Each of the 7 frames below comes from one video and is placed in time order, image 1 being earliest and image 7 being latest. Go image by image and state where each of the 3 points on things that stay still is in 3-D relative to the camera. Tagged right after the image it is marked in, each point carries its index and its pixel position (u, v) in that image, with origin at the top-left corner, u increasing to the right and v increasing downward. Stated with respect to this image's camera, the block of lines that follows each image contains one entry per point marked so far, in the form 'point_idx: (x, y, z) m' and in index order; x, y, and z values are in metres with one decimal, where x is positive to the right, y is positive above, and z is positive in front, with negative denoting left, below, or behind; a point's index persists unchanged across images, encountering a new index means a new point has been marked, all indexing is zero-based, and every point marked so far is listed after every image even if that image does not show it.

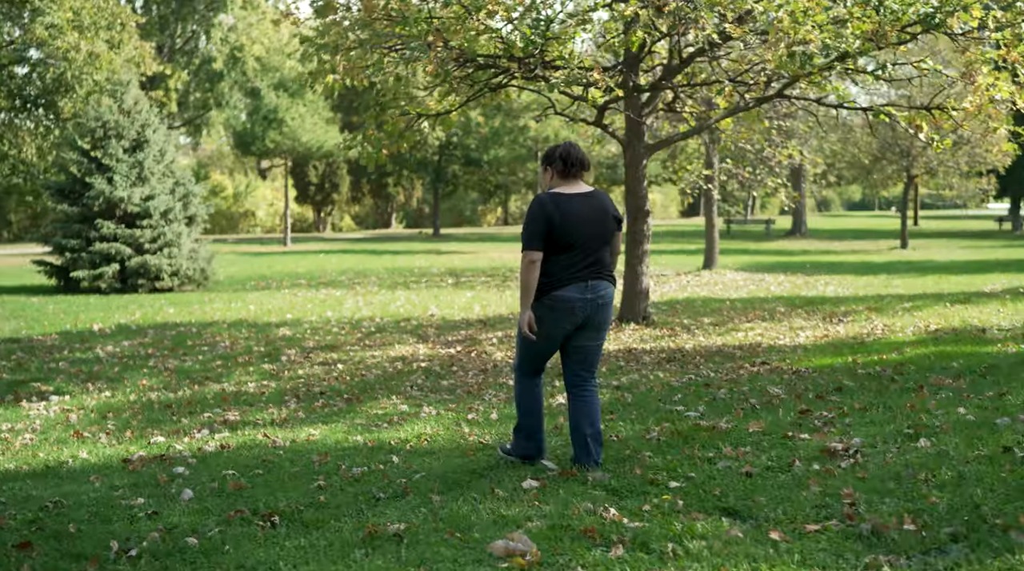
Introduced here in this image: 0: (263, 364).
0: (-3.5, -1.1, +15.2) m
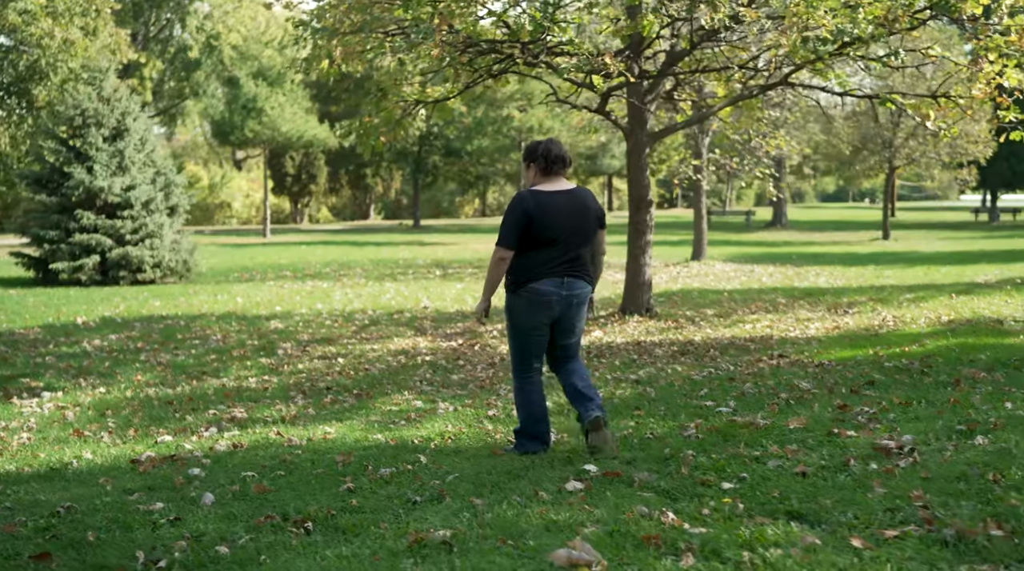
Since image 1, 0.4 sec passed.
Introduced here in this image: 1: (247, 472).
0: (-3.4, -1.0, +14.8) m
1: (-1.8, -1.3, +7.5) m
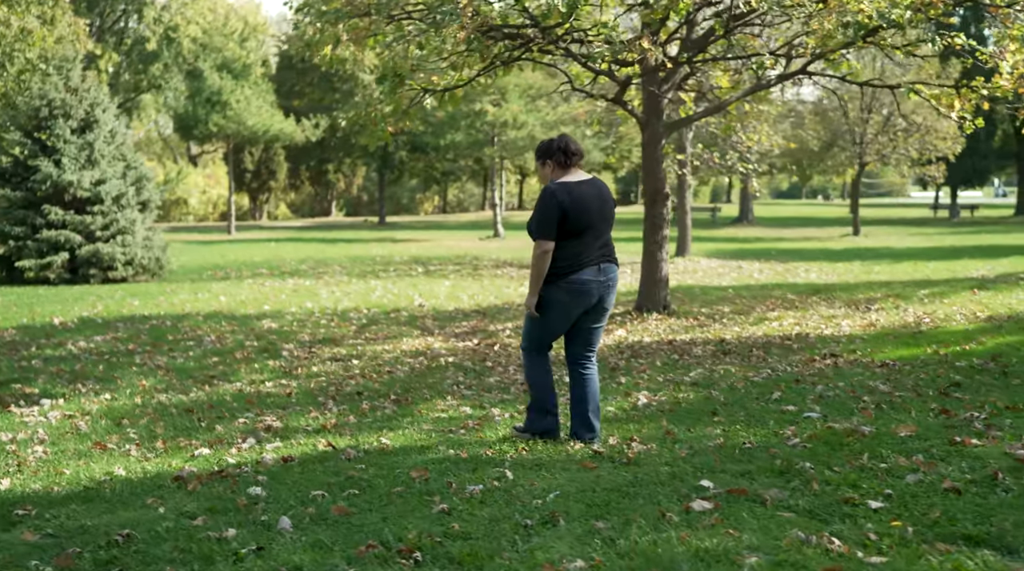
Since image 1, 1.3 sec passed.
0: (-3.1, -1.0, +13.9) m
1: (-1.2, -1.3, +6.7) m
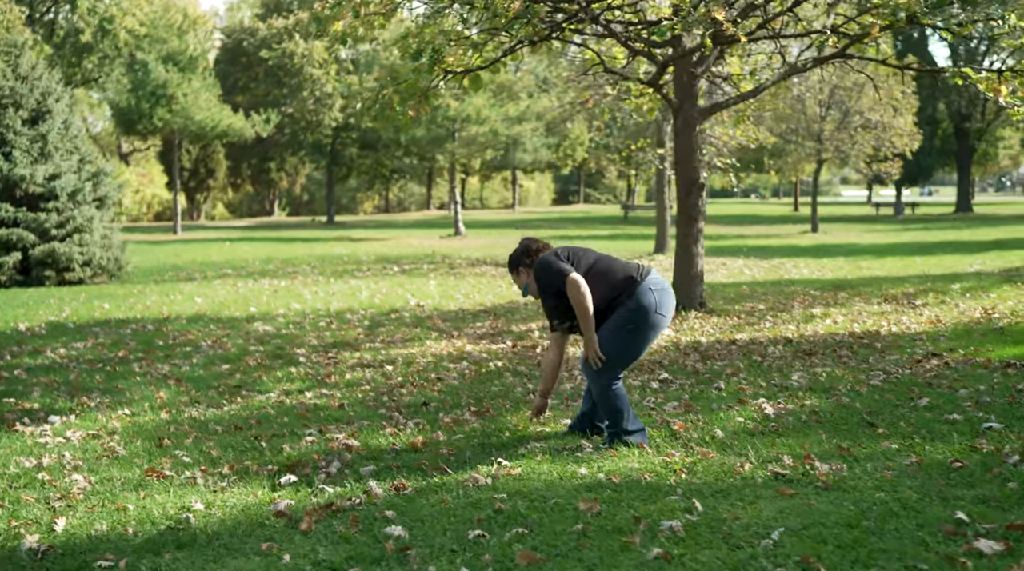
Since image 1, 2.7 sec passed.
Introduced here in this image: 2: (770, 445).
0: (-2.6, -0.9, +12.6) m
1: (-0.2, -1.2, +5.5) m
2: (+1.7, -1.0, +7.1) m
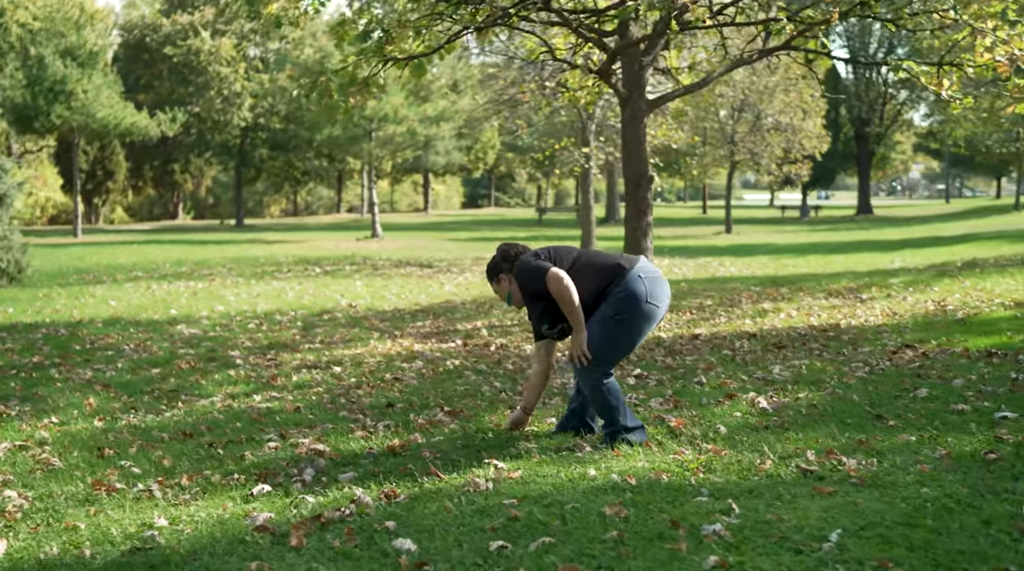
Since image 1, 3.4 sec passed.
0: (-3.1, -0.9, +11.7) m
1: (-0.1, -1.1, +4.9) m
2: (+1.6, -0.9, +6.6) m
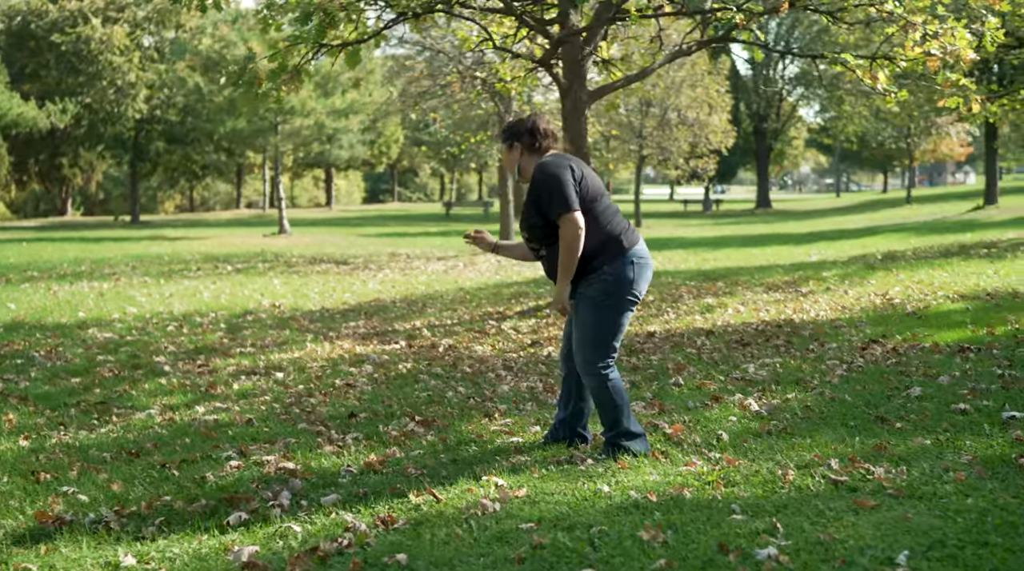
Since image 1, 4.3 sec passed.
0: (-3.6, -0.9, +10.9) m
1: (+0.1, -1.2, +4.3) m
2: (+1.6, -0.9, +6.2) m
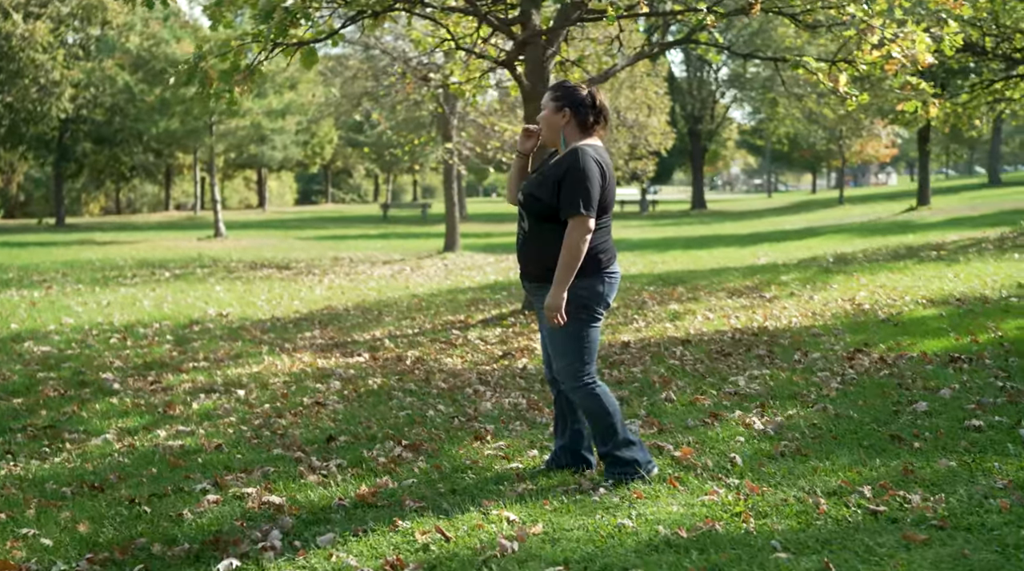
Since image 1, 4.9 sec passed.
0: (-3.8, -1.0, +10.2) m
1: (+0.2, -1.2, +3.9) m
2: (+1.6, -1.0, +5.9) m
